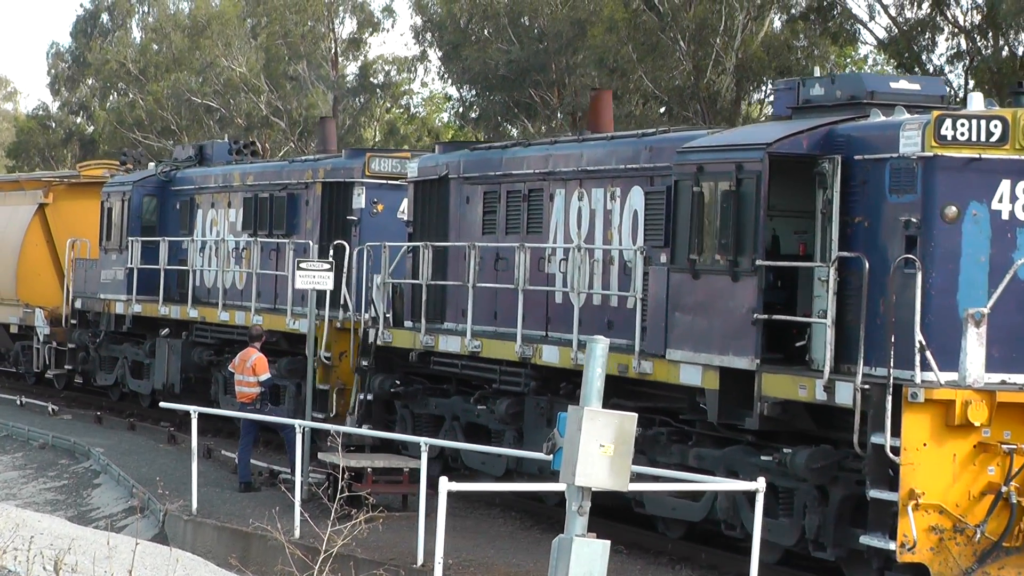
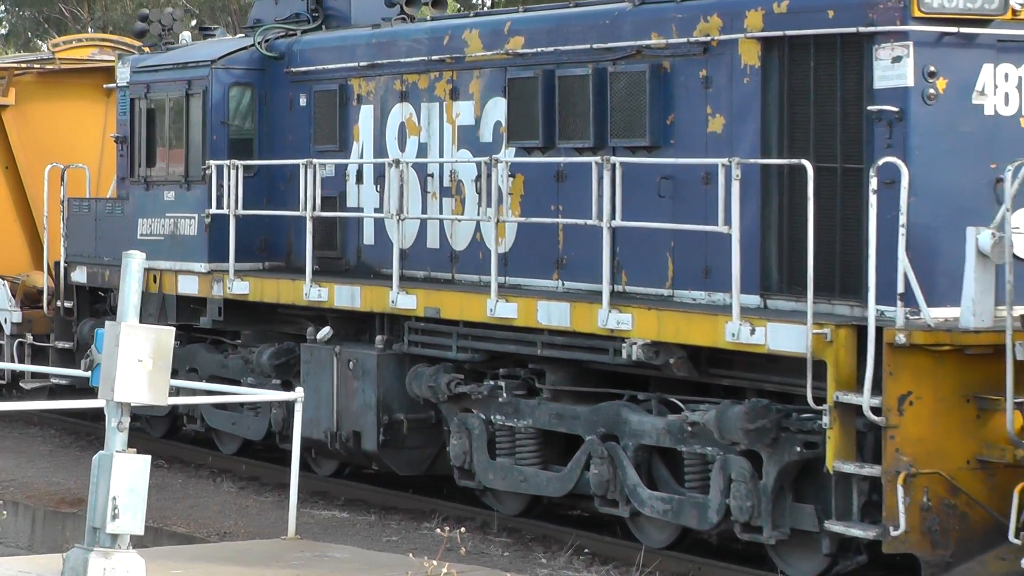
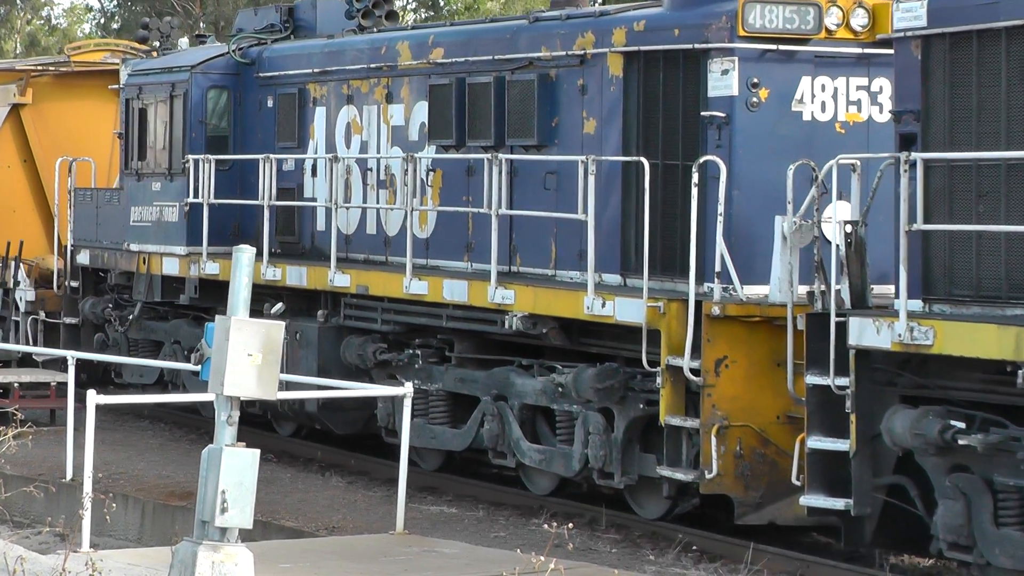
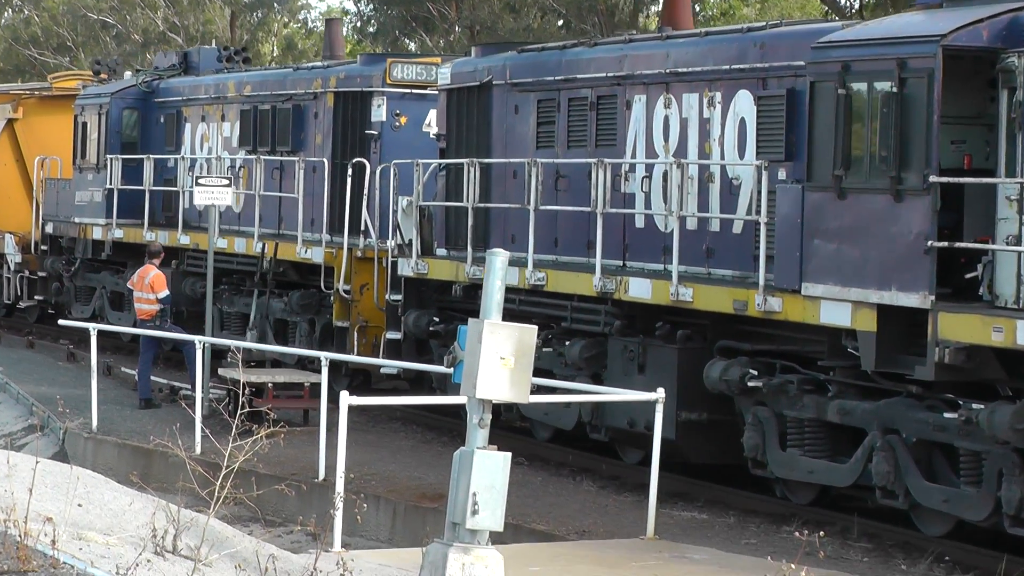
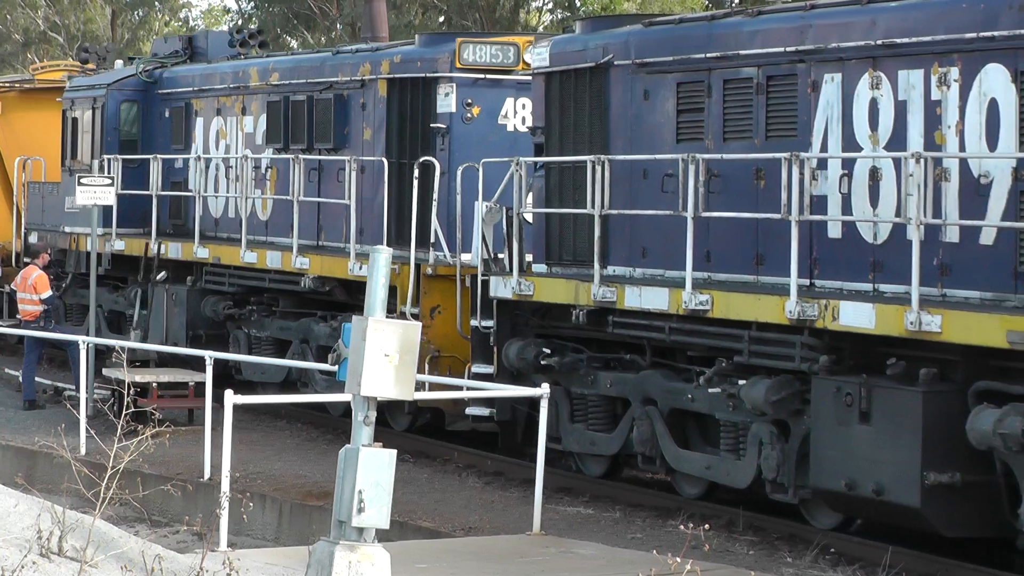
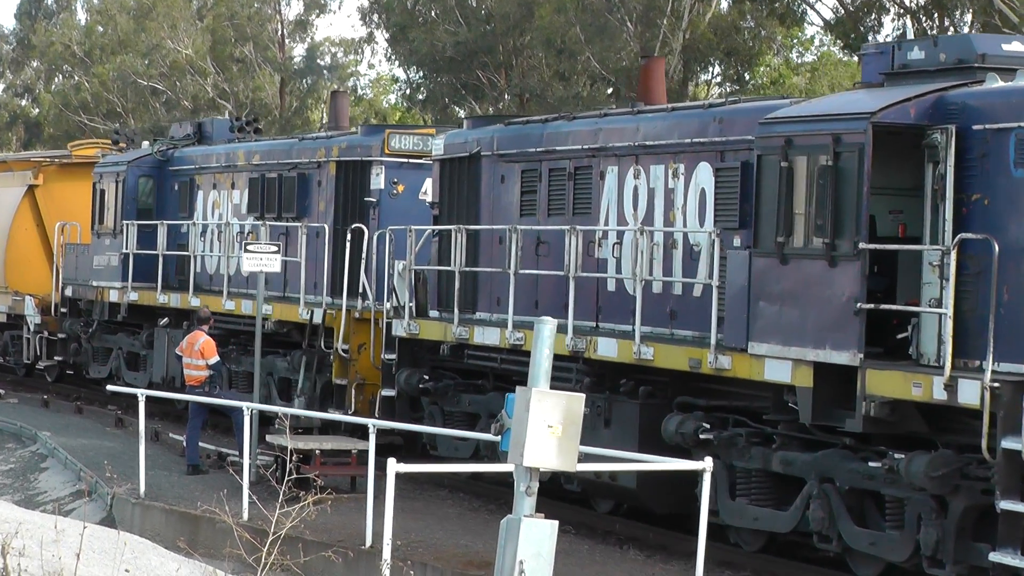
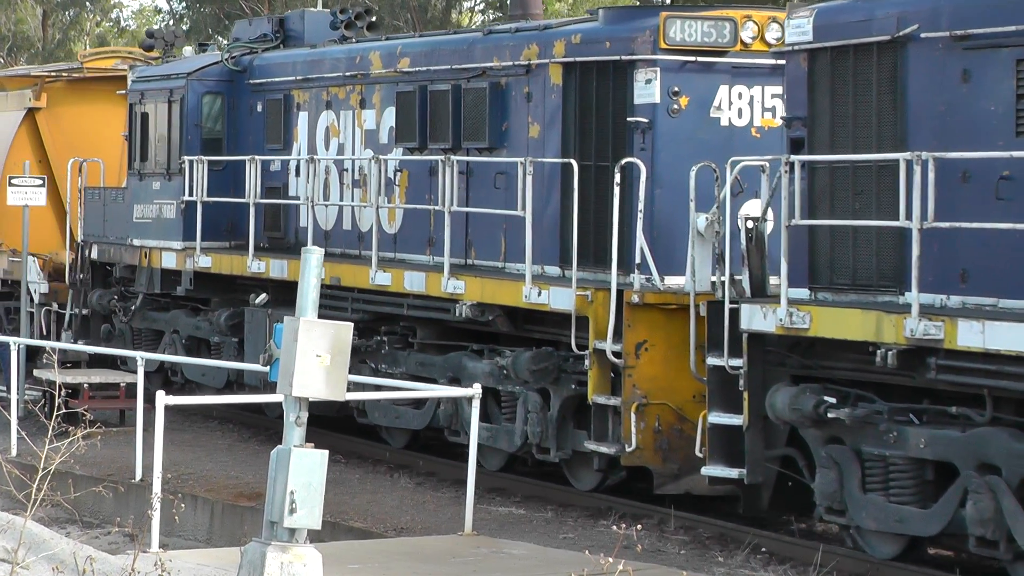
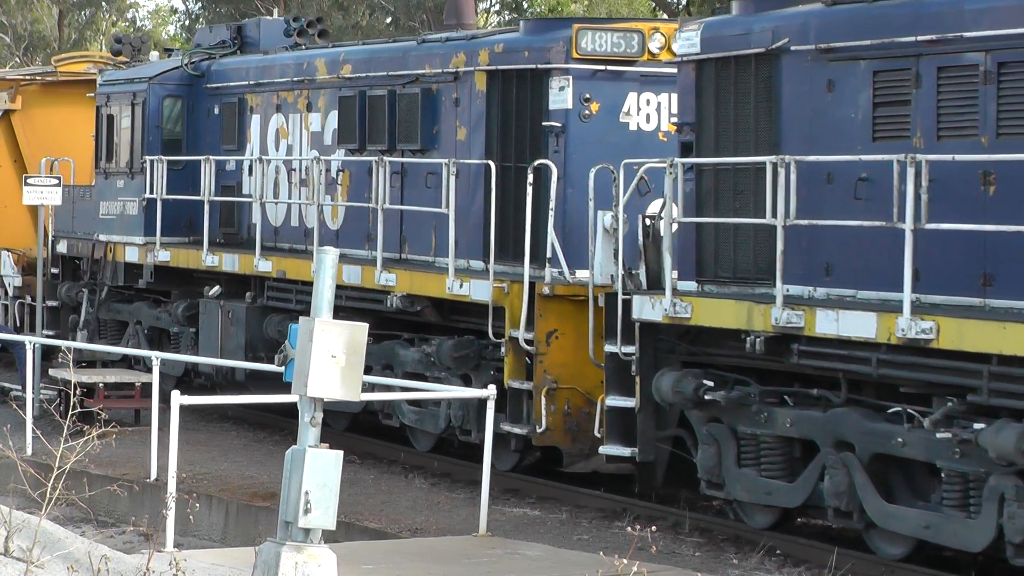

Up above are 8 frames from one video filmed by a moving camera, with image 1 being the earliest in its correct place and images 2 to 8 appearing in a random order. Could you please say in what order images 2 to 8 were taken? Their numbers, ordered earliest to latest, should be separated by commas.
6, 4, 5, 8, 7, 3, 2
